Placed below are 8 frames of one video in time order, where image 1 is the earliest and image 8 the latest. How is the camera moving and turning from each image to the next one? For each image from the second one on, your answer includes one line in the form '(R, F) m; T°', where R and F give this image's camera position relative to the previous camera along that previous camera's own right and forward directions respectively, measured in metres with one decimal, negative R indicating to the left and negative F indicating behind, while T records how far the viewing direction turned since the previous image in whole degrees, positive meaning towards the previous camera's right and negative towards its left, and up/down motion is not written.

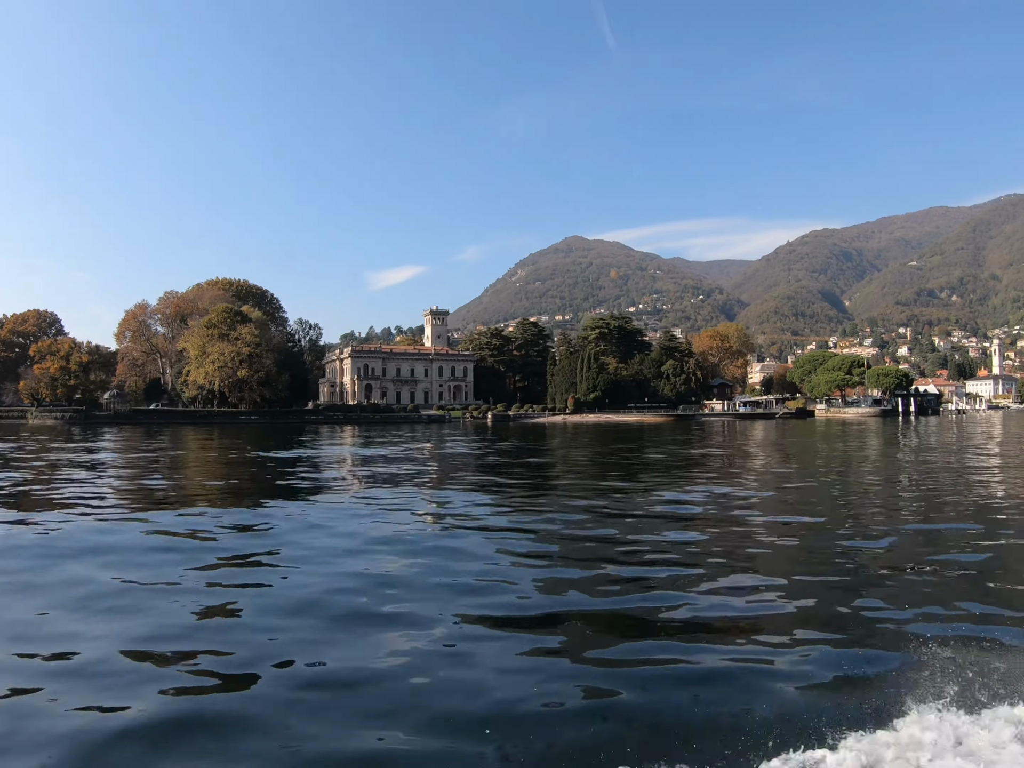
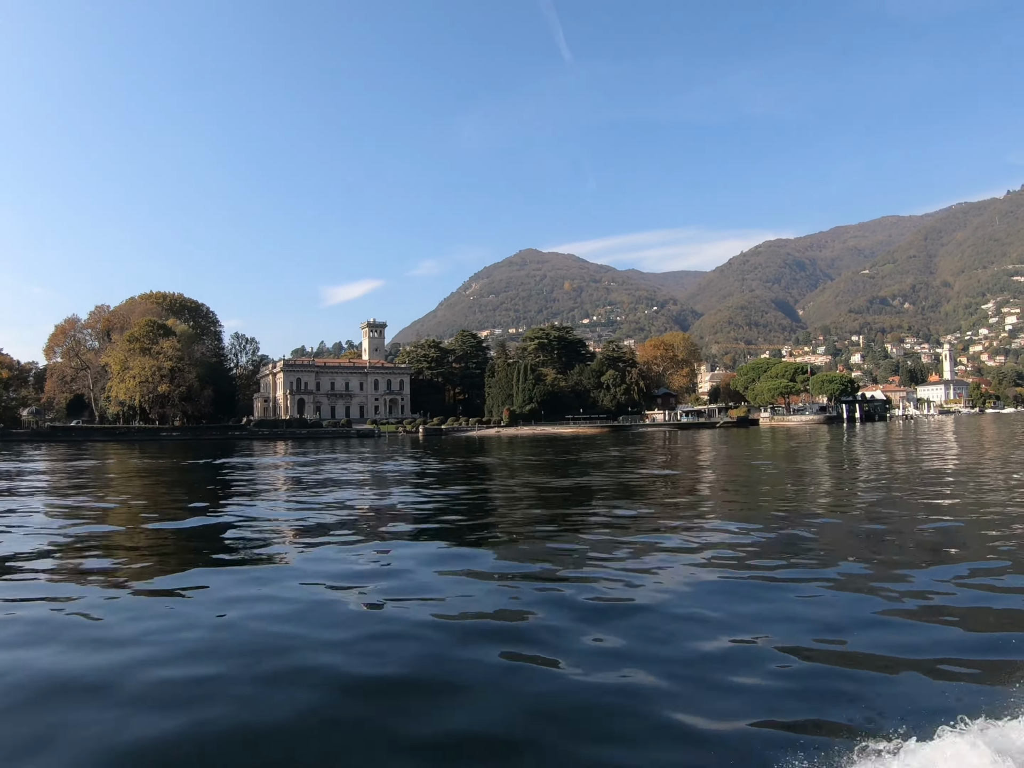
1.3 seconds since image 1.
(+2.5, +3.5) m; +2°
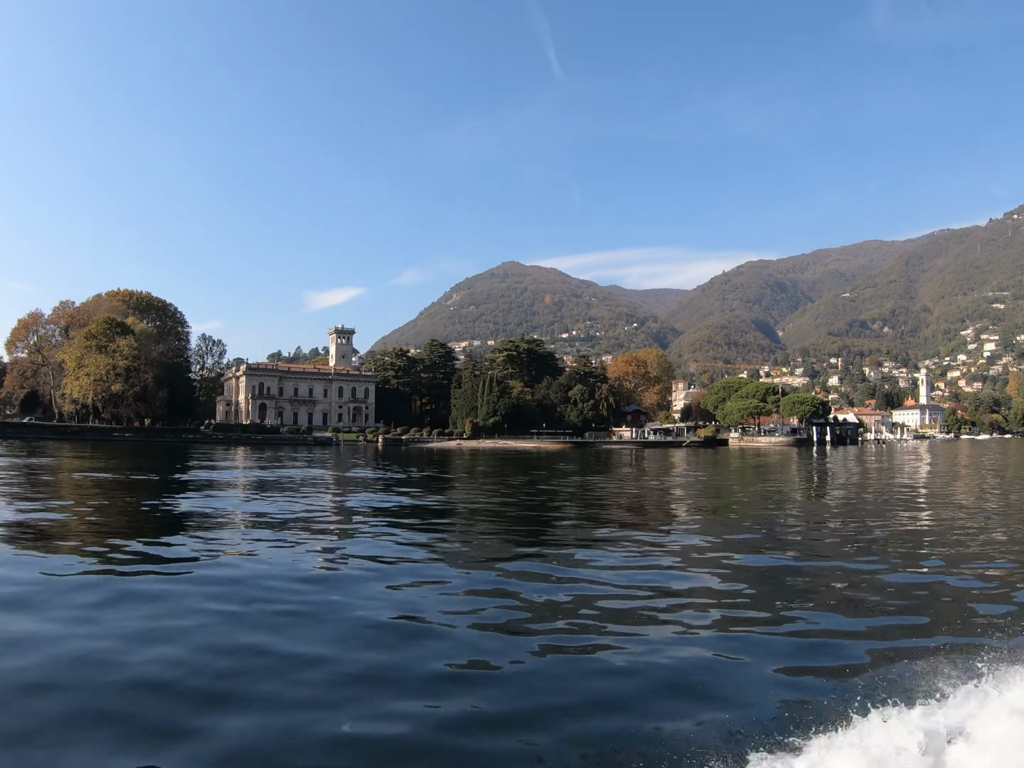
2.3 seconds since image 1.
(+1.3, +2.0) m; +1°
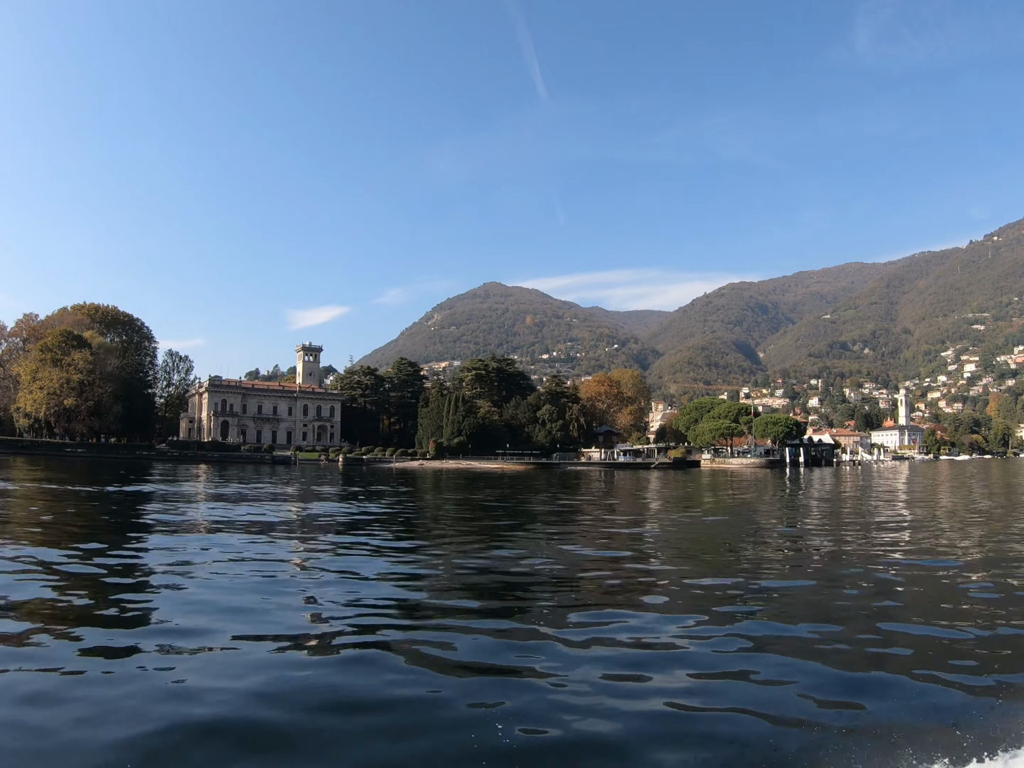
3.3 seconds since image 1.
(+1.3, +2.0) m; +1°
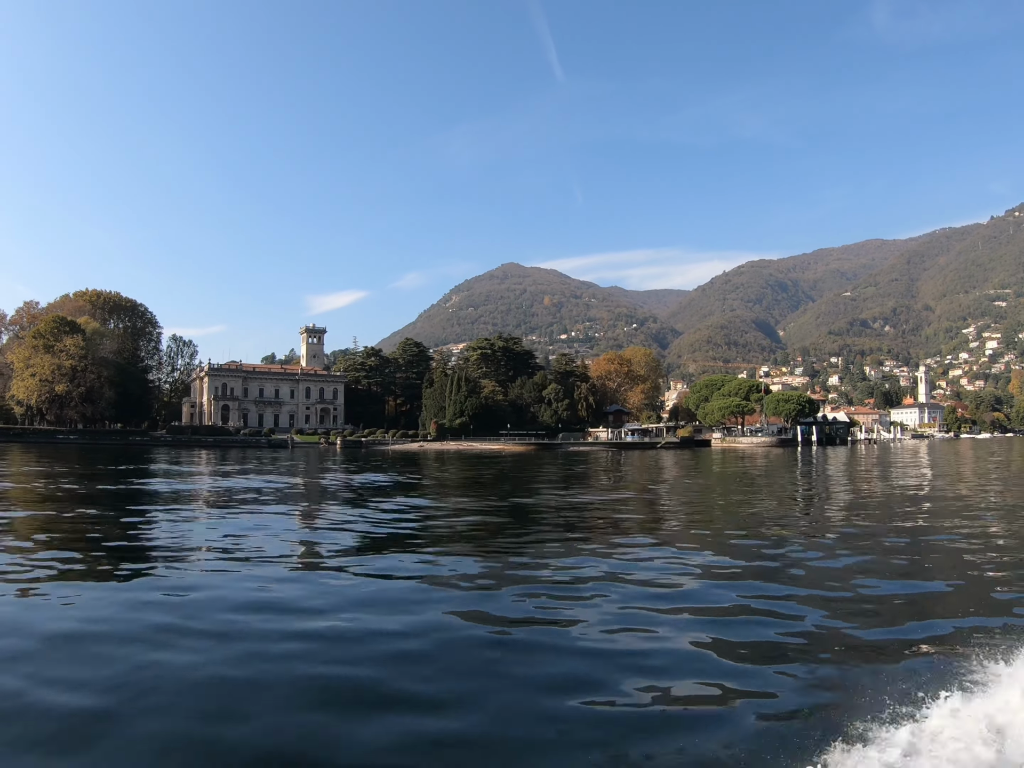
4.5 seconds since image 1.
(+1.3, +1.7) m; -2°
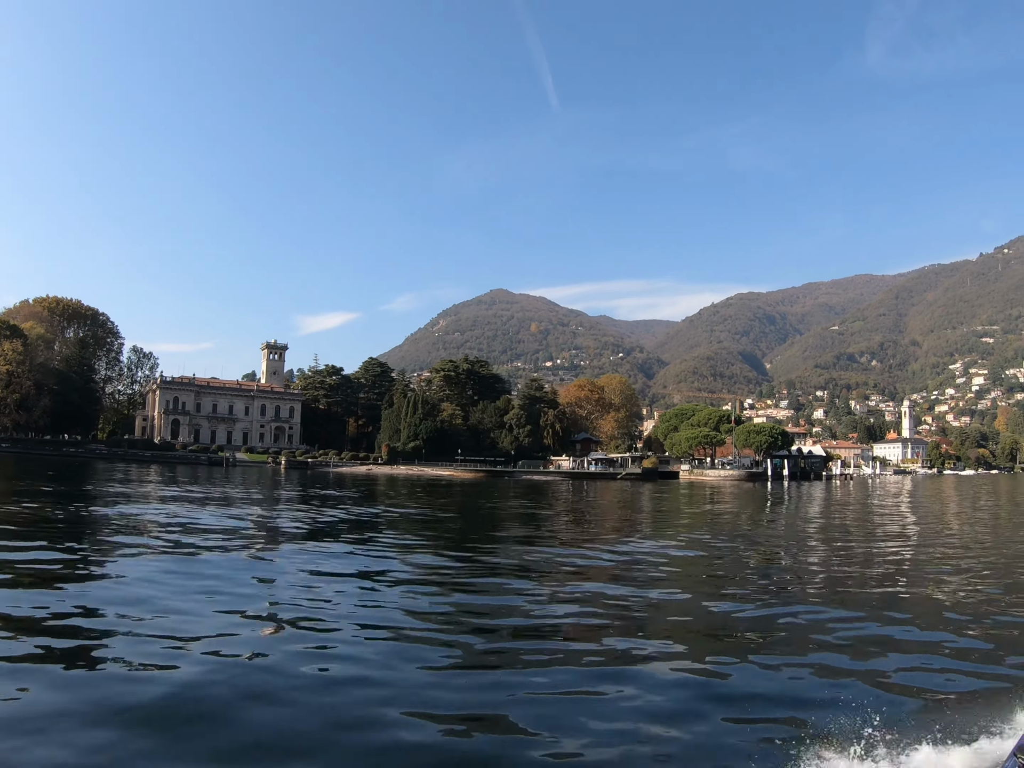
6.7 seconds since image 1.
(+2.0, +3.2) m; 0°
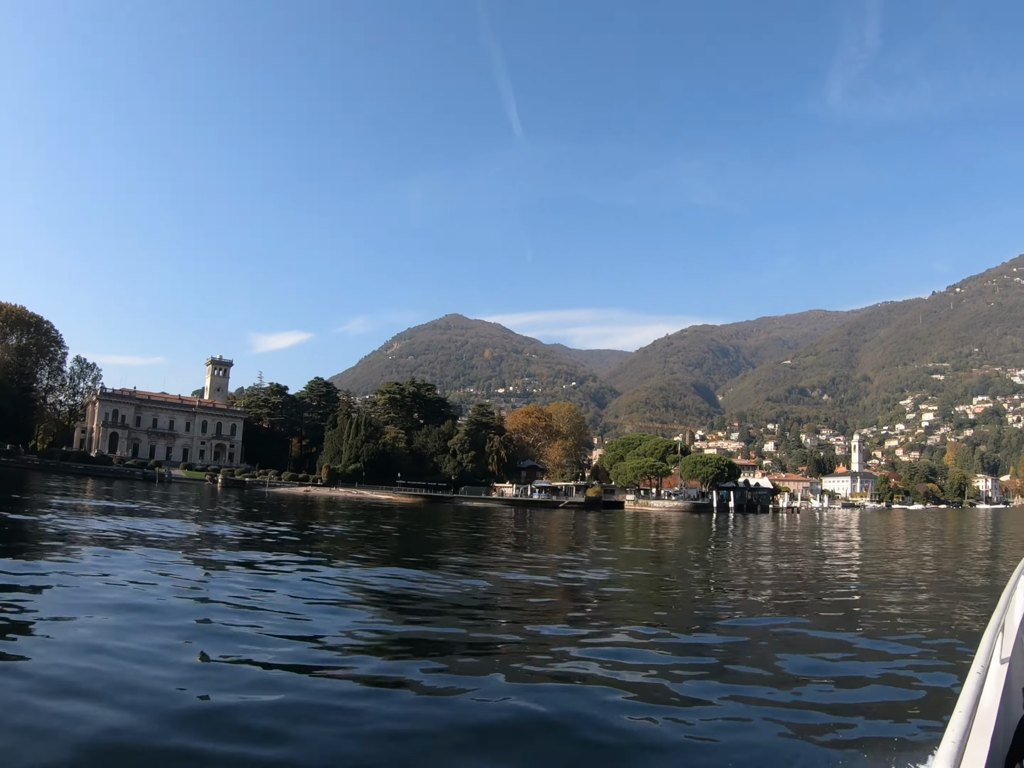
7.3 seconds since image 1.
(+0.5, +1.2) m; +3°
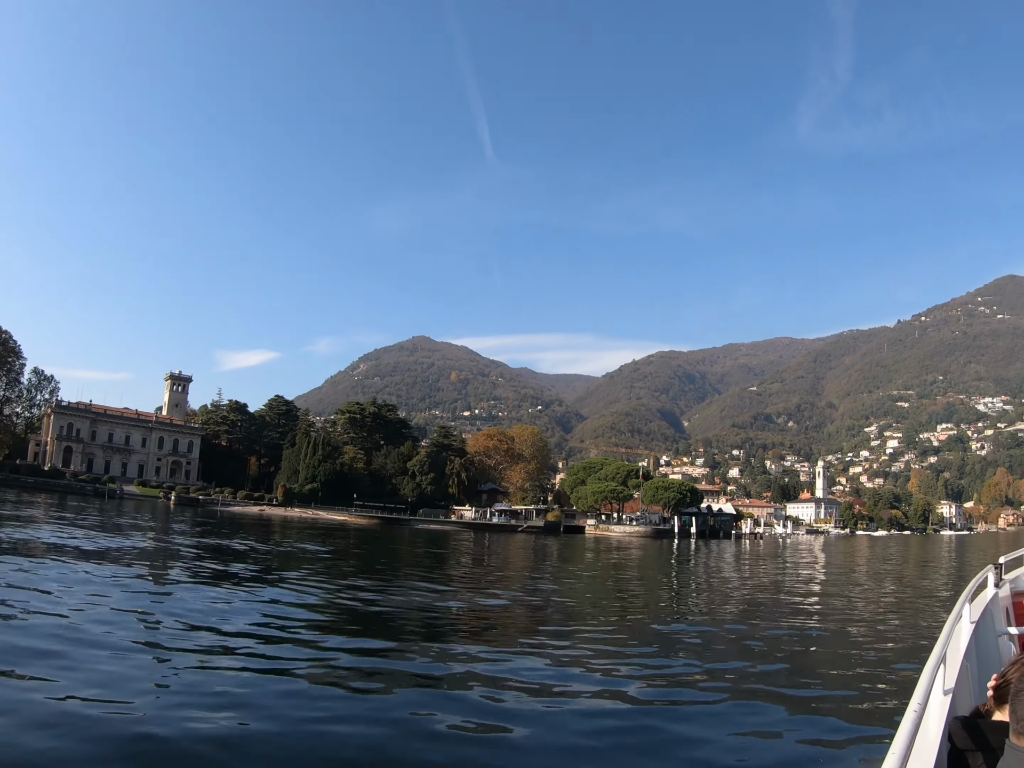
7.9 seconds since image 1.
(+0.3, +0.8) m; +2°
